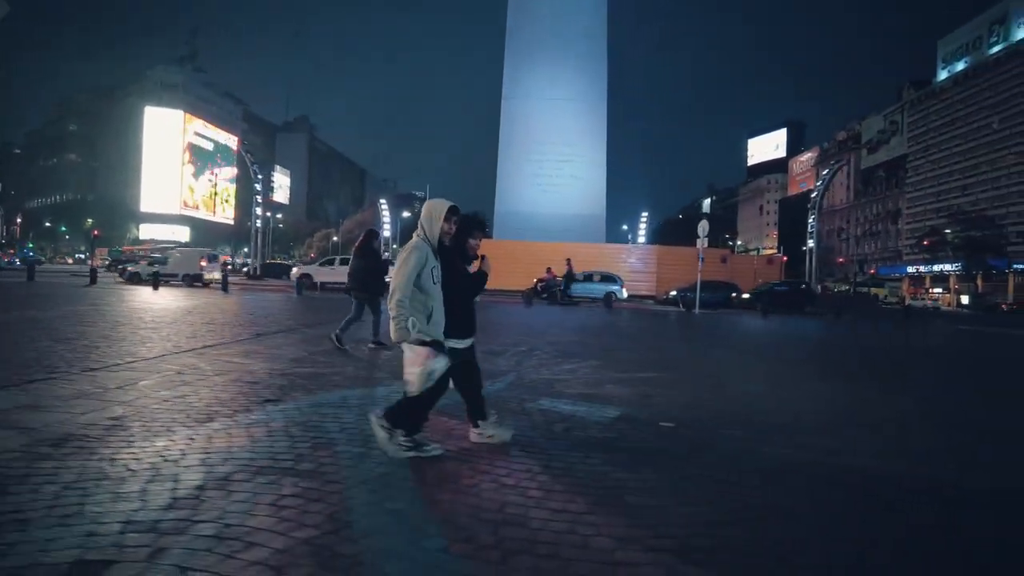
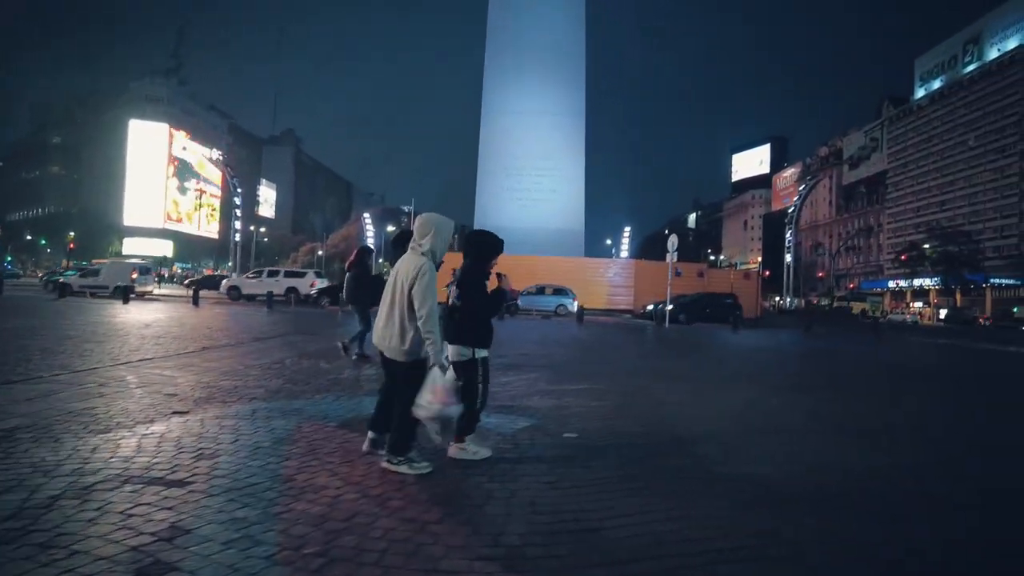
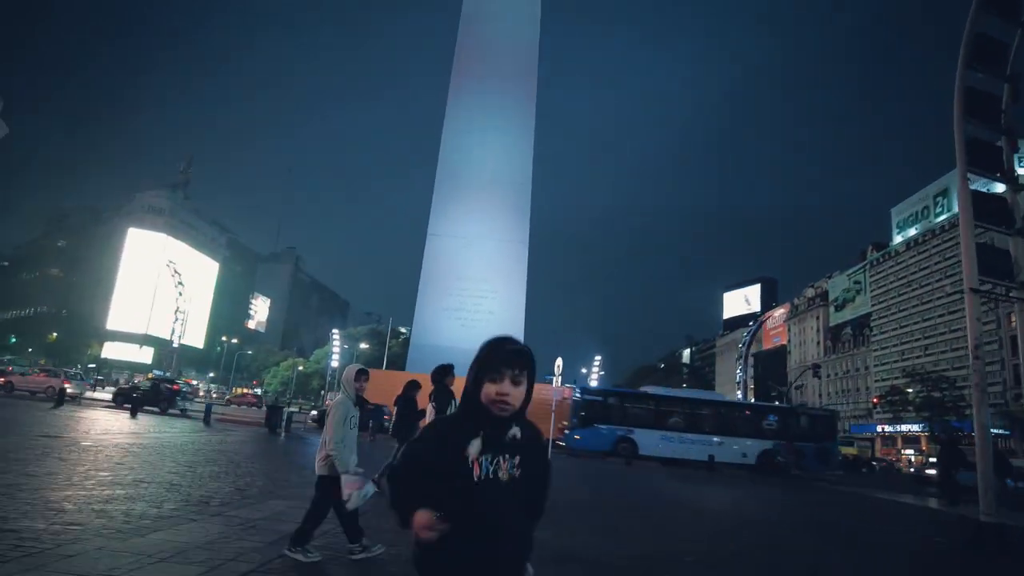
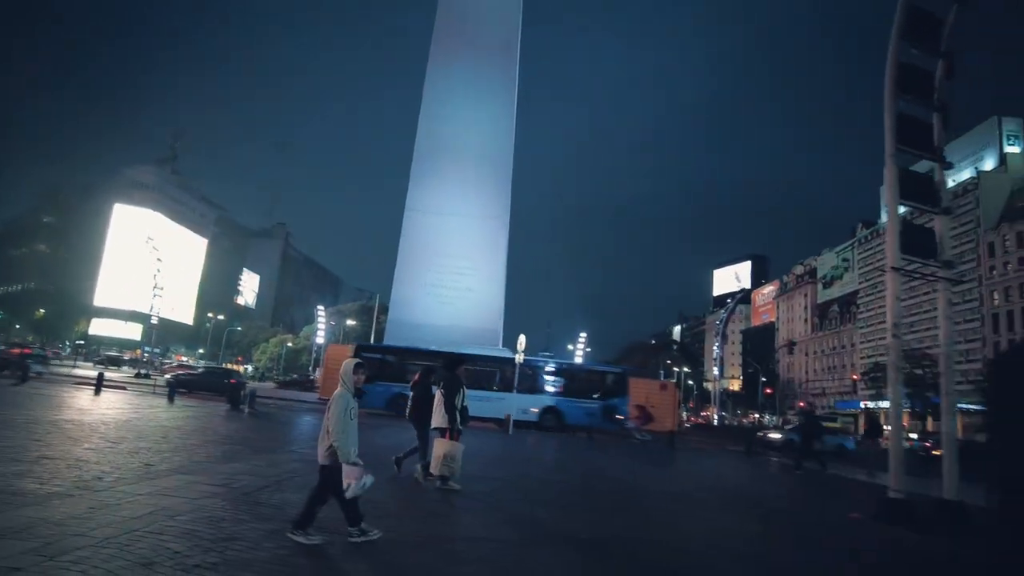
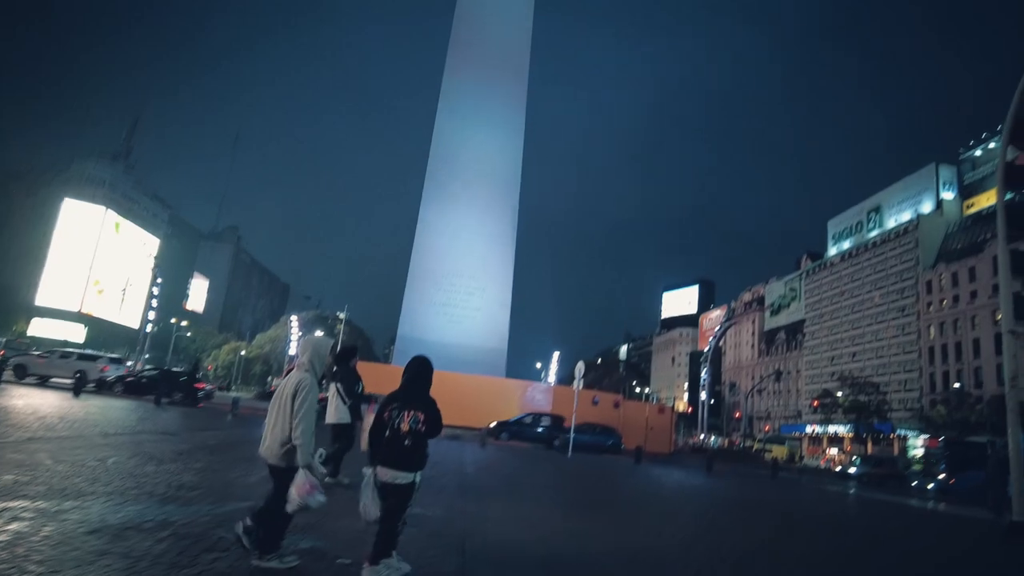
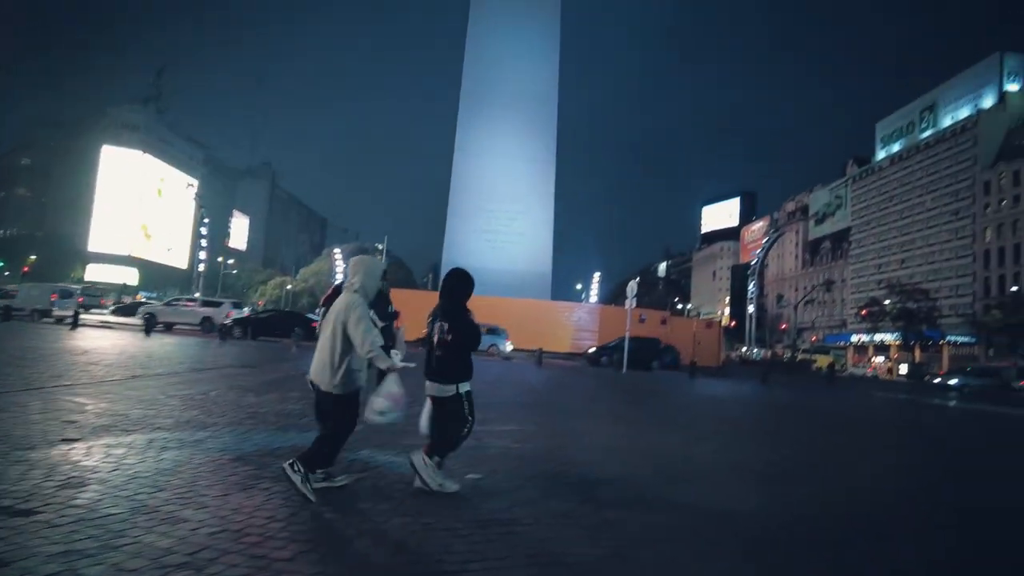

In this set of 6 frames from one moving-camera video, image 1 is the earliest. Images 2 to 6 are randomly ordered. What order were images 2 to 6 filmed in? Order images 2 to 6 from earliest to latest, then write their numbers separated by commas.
2, 6, 5, 3, 4
